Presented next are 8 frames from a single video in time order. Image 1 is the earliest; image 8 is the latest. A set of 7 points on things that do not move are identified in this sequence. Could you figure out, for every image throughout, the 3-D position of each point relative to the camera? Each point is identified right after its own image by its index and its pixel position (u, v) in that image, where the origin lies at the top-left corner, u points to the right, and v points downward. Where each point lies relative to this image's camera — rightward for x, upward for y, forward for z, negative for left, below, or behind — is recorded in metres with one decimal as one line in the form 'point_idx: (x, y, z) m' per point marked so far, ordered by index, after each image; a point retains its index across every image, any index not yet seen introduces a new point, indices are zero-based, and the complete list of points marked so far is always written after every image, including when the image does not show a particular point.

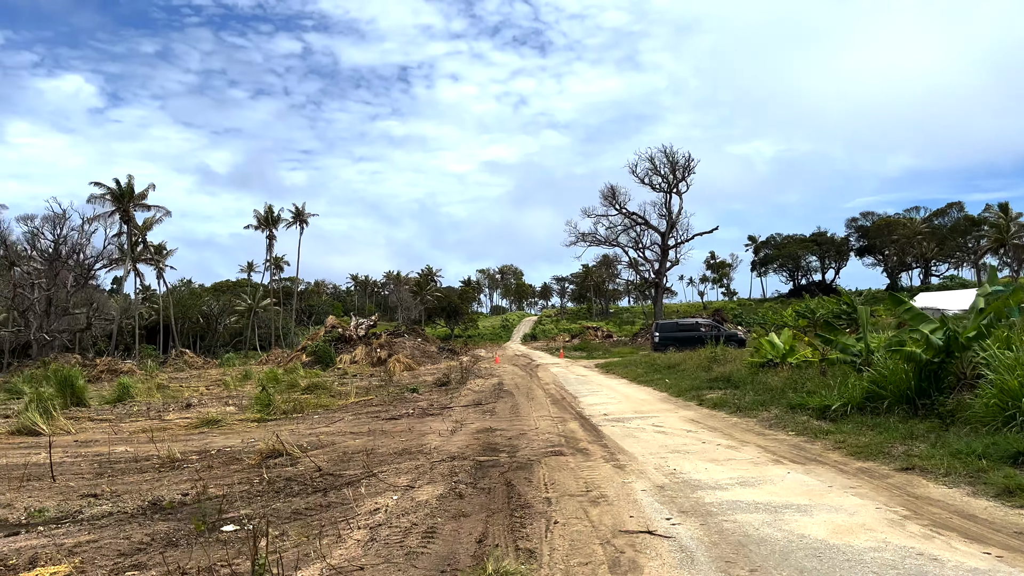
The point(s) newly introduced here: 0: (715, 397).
0: (+4.4, -2.4, +12.8) m
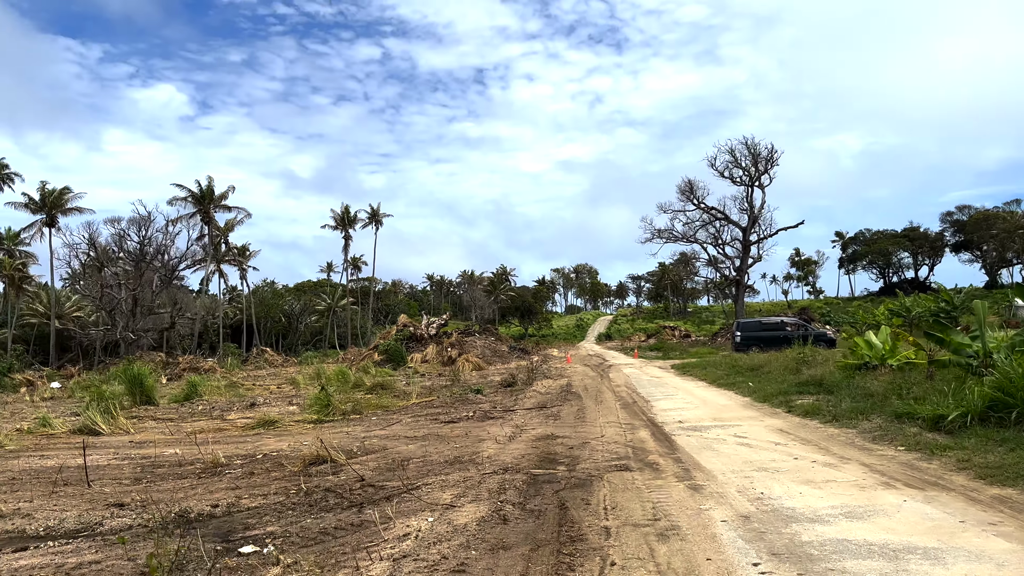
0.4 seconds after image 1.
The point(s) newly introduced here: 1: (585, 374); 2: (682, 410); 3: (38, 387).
0: (+5.7, -2.3, +11.5) m
1: (+2.3, -2.7, +18.4) m
2: (+2.9, -2.1, +10.0) m
3: (-13.2, -2.8, +16.6) m
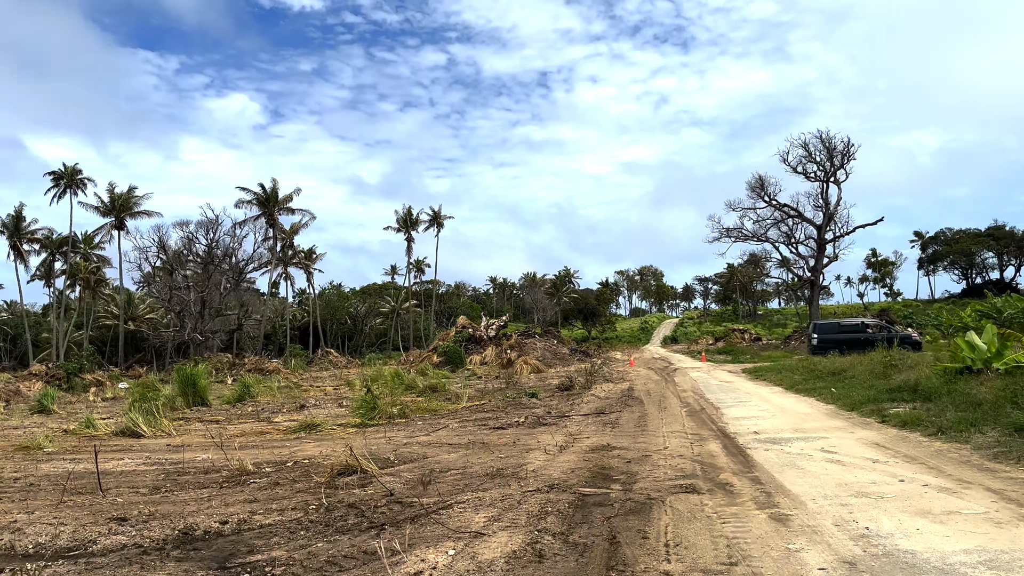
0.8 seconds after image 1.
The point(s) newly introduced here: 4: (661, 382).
0: (+6.7, -2.2, +10.1) m
1: (+4.1, -2.6, +17.3) m
2: (+3.7, -2.0, +8.9) m
3: (-11.6, -2.9, +17.1) m
4: (+3.9, -2.5, +15.3) m
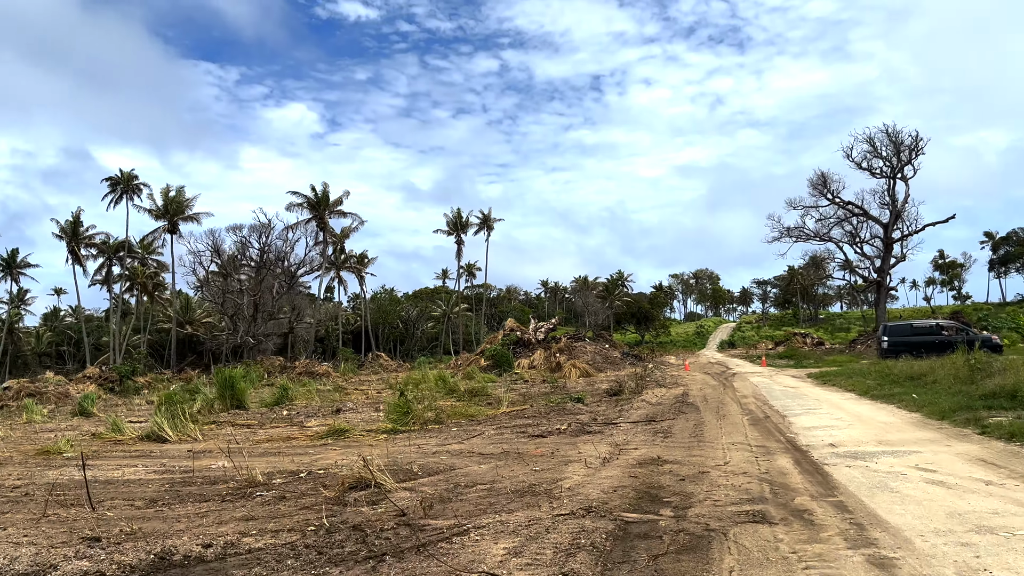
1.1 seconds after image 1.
0: (+7.3, -2.0, +8.7) m
1: (+5.3, -2.6, +16.1) m
2: (+4.3, -1.9, +7.8) m
3: (-10.3, -3.0, +17.3) m
4: (+5.0, -2.4, +14.2) m
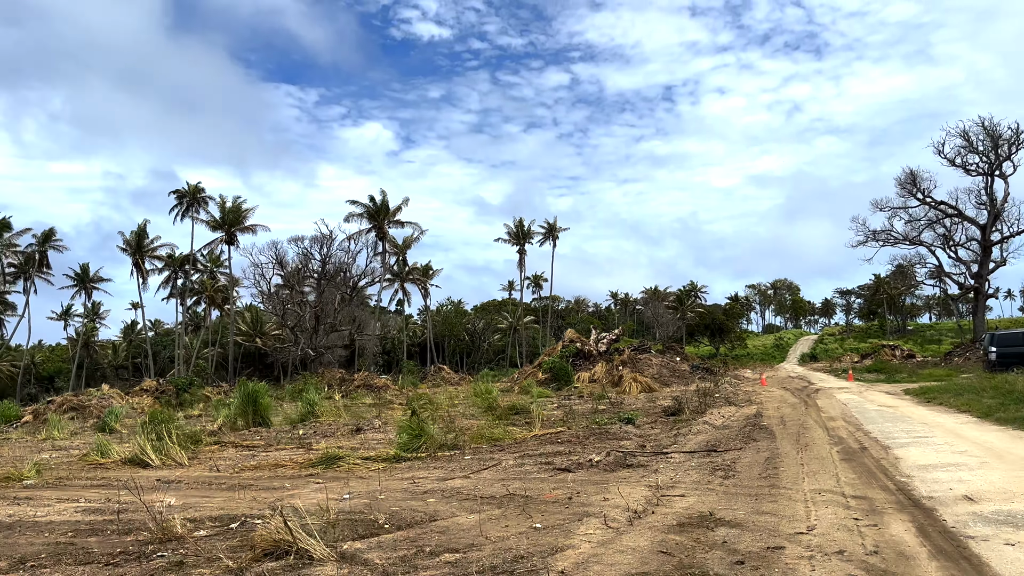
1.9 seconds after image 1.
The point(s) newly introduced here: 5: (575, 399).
0: (+7.6, -1.9, +6.2) m
1: (+6.5, -2.6, +13.9) m
2: (+4.4, -1.8, +5.7) m
3: (-8.9, -3.3, +16.8) m
4: (+5.9, -2.4, +11.9) m
5: (+1.9, -3.4, +18.1) m
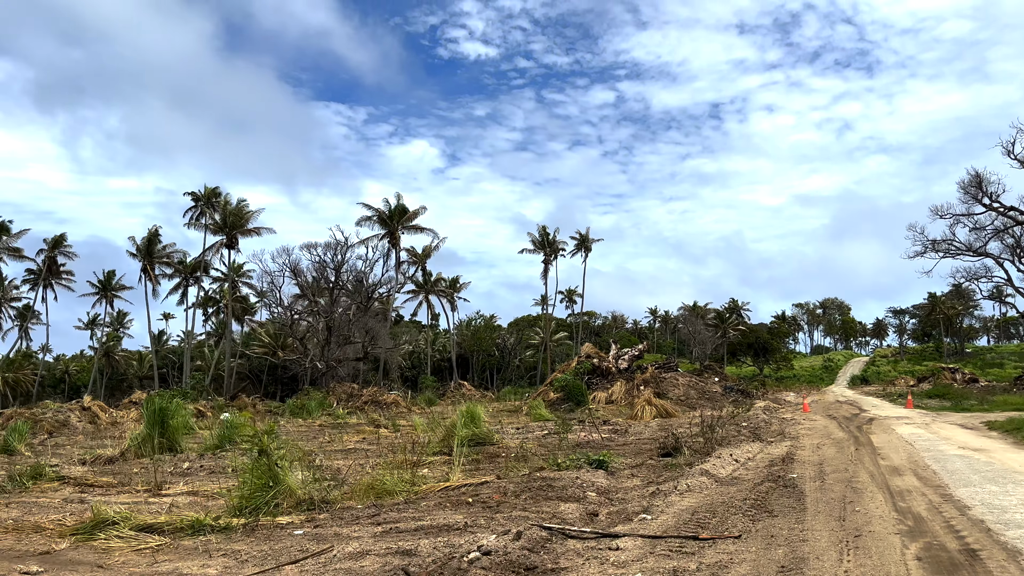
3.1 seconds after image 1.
0: (+6.4, -1.7, +3.0) m
1: (+5.8, -2.7, +10.6) m
2: (+3.2, -1.6, +2.7) m
3: (-9.3, -3.3, +14.7) m
4: (+5.0, -2.4, +8.7) m
5: (+1.6, -3.5, +15.1) m
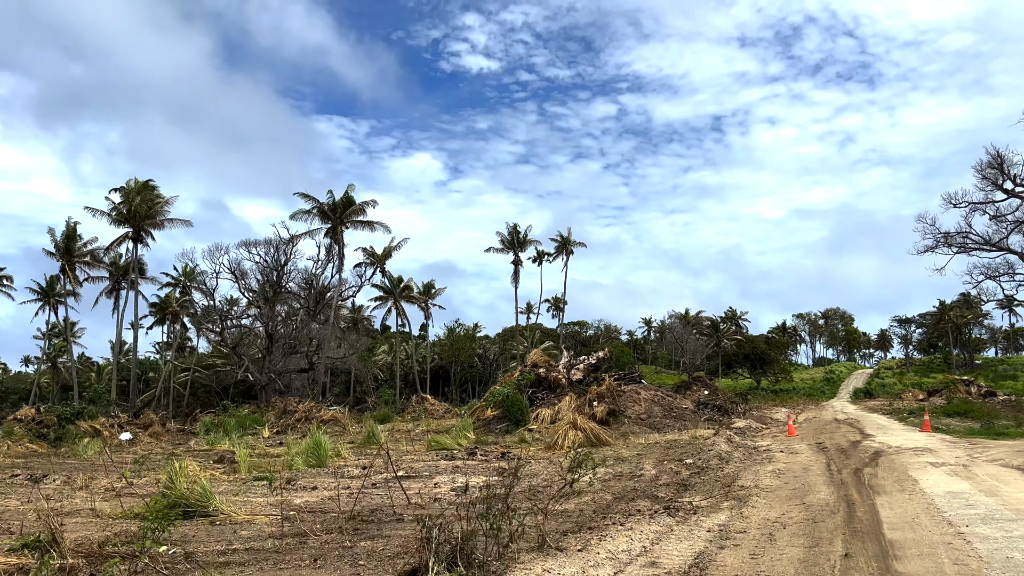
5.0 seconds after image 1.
0: (+3.7, -1.1, -1.3) m
1: (+3.2, -2.2, +6.3) m
2: (+0.6, -0.9, -1.6) m
3: (-11.9, -2.9, +10.4) m
4: (+2.5, -1.9, +4.4) m
5: (-1.0, -3.1, +10.8) m
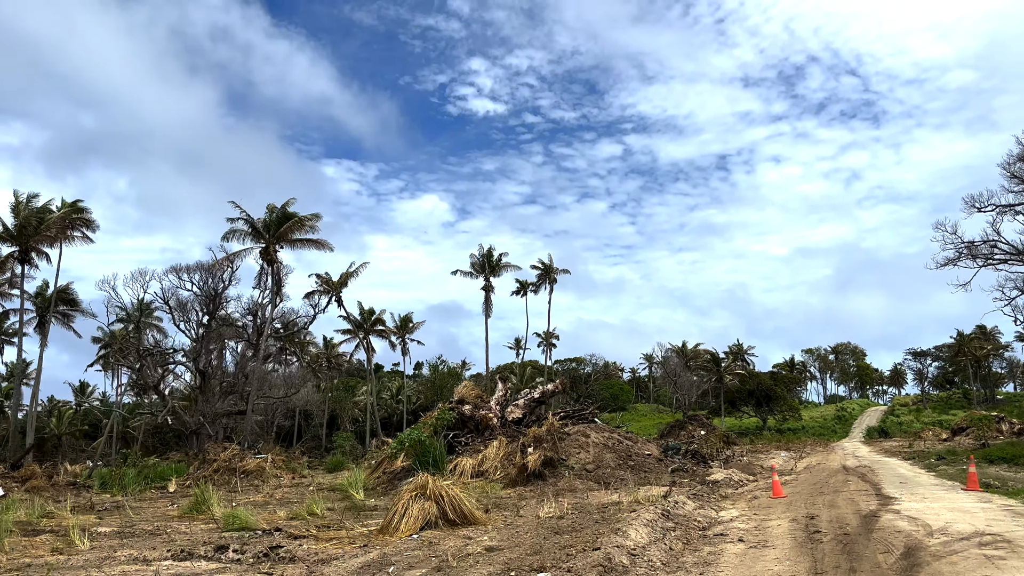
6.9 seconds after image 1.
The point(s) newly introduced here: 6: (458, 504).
0: (+1.1, 0.0, -5.6) m
1: (+0.7, -1.6, +1.9) m
2: (-2.1, +0.1, -5.8) m
3: (-14.3, -2.8, +6.2) m
4: (-0.1, -1.2, +0.1) m
5: (-3.4, -2.9, +6.4) m
6: (-0.3, -3.3, +9.3) m
